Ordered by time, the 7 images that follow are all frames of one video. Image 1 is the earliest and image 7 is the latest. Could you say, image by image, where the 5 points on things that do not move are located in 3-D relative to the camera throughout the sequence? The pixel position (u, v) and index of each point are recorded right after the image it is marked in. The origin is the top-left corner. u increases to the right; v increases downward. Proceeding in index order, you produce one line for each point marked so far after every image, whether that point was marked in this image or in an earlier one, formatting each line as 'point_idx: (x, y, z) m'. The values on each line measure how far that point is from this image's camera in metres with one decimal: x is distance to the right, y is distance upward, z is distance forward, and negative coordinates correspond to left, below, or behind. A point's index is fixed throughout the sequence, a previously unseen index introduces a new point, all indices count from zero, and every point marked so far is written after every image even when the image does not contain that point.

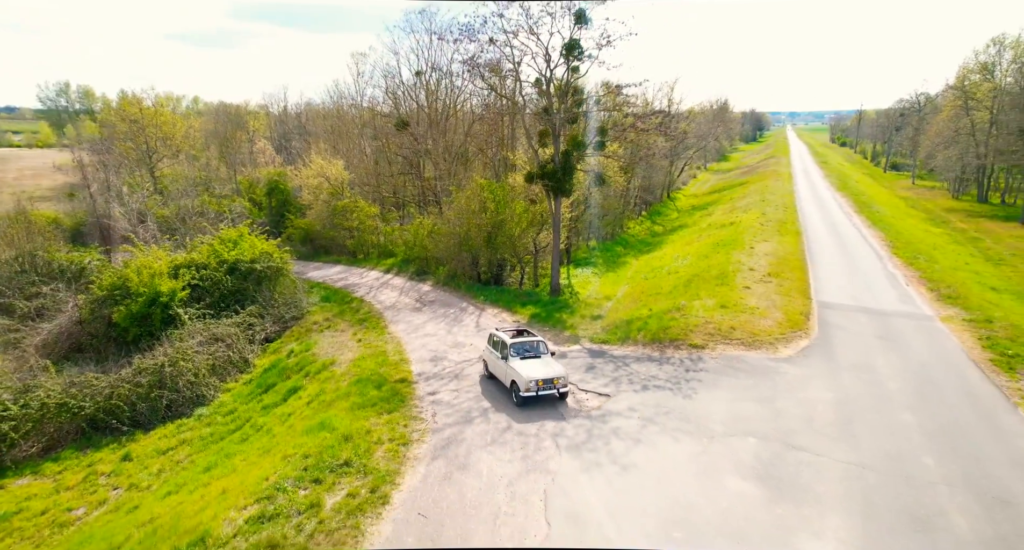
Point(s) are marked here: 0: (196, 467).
0: (-9.7, -5.8, +16.1) m
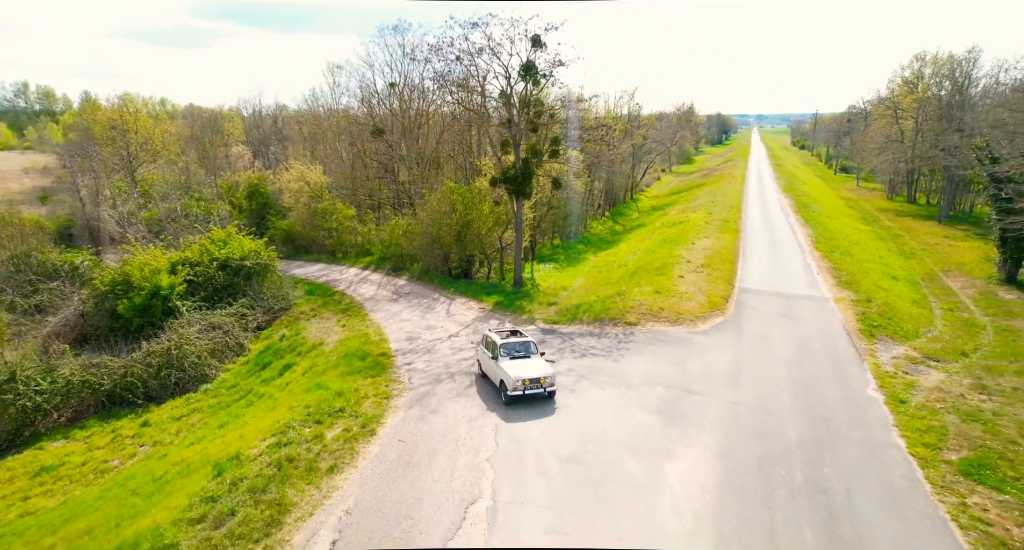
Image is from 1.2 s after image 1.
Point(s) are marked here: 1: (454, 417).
0: (-11.1, -5.5, +19.3) m
1: (-1.8, -4.2, +15.6) m
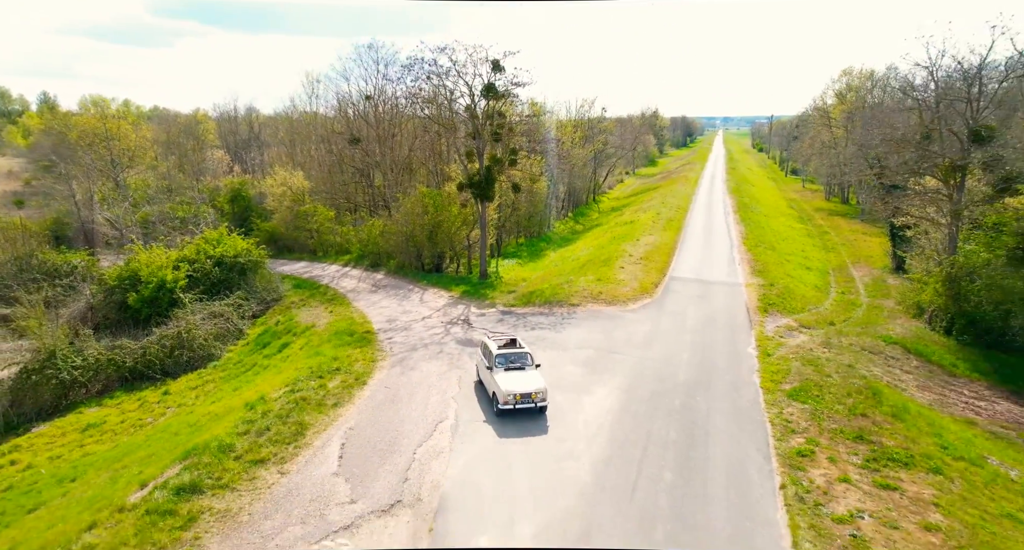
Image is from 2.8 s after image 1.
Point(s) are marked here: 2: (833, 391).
0: (-12.8, -5.1, +23.5) m
1: (-3.3, -3.7, +20.3) m
2: (+11.0, -3.9, +17.5) m
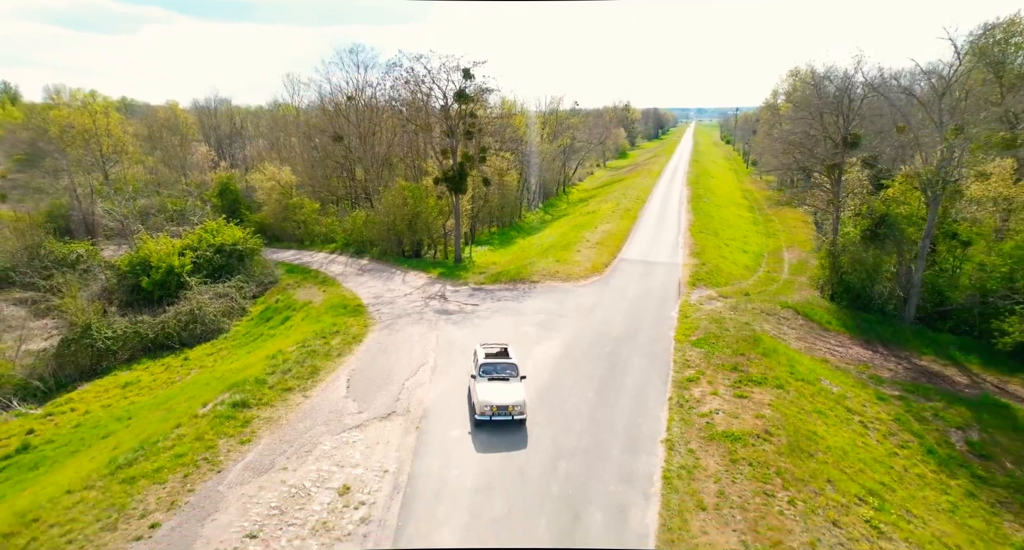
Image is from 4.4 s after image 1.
0: (-14.5, -4.1, +28.0) m
1: (-4.9, -2.7, +25.2) m
2: (+9.6, -2.8, +22.9) m
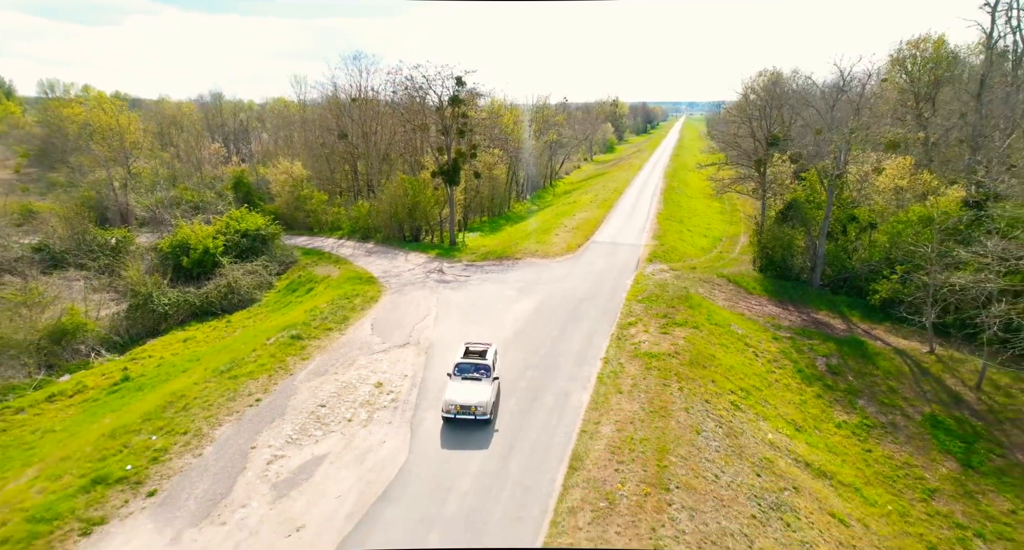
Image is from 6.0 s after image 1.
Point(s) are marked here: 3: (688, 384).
0: (-15.4, -2.6, +34.2) m
1: (-5.8, -1.2, +31.5) m
2: (+8.7, -1.2, +29.4) m
3: (+6.7, -4.1, +20.1) m
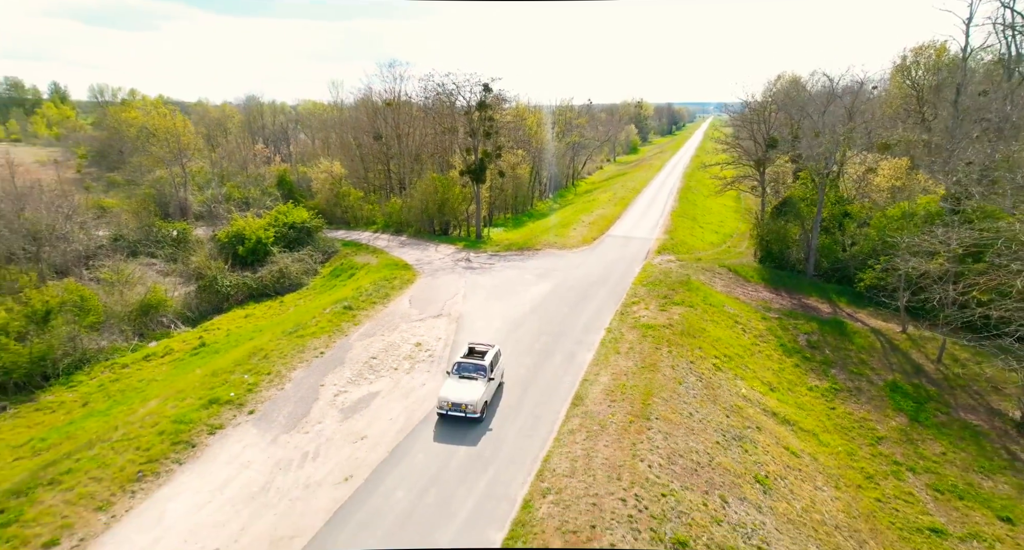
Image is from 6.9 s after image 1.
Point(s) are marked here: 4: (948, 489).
0: (-14.0, -1.6, +38.8) m
1: (-4.5, -0.2, +35.7) m
2: (+9.9, -0.4, +33.0) m
3: (+7.5, -3.3, +23.7) m
4: (+15.3, -7.5, +18.5) m
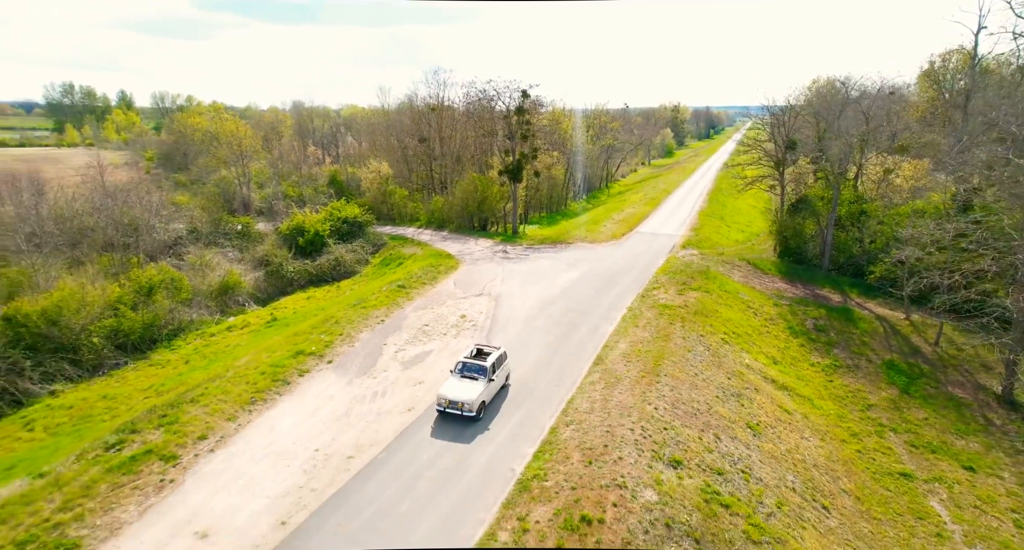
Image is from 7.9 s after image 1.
0: (-11.3, -0.6, +43.3) m
1: (-2.0, +0.6, +39.6) m
2: (+12.2, +0.2, +35.9) m
3: (+9.1, -2.5, +26.8) m
4: (+16.6, -6.8, +21.1) m
